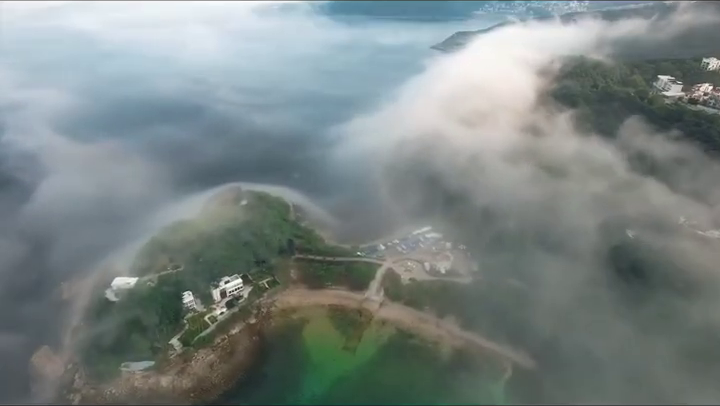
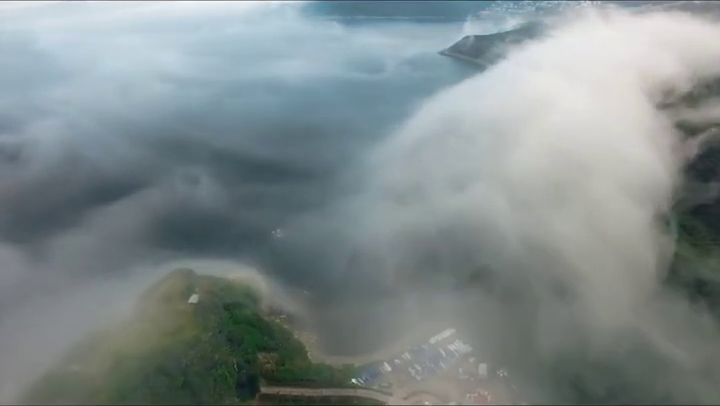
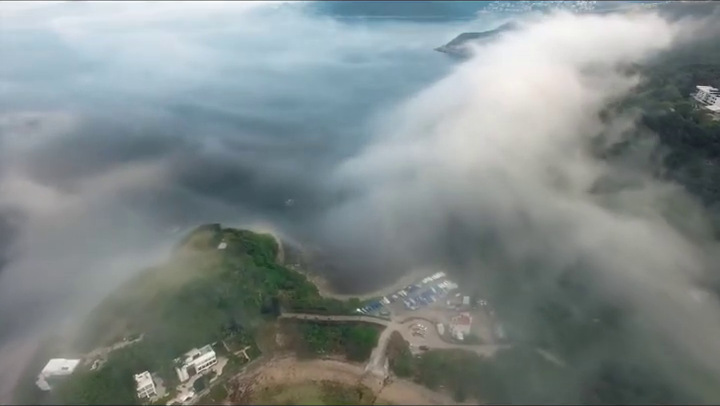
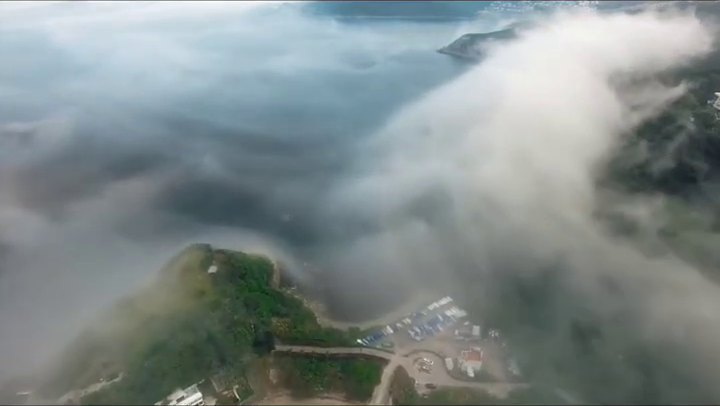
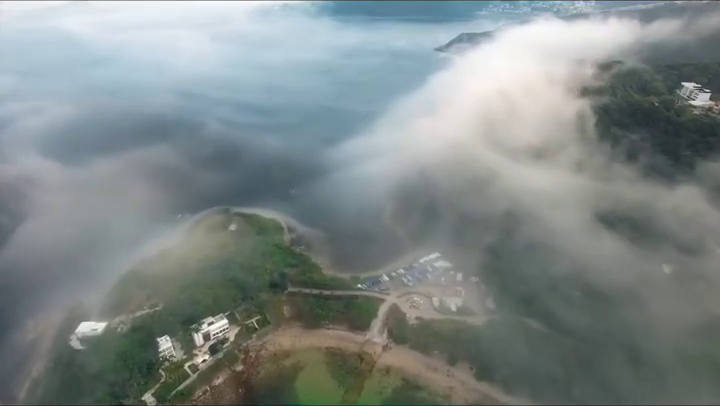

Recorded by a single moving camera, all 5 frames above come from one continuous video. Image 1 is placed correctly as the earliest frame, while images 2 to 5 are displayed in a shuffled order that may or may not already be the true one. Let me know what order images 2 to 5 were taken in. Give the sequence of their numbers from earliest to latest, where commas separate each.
5, 3, 4, 2
